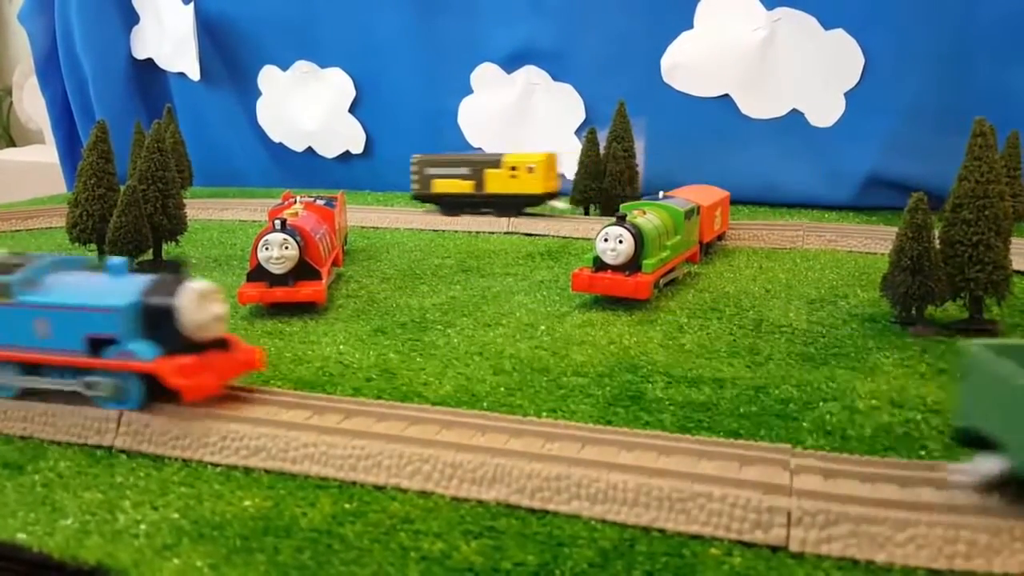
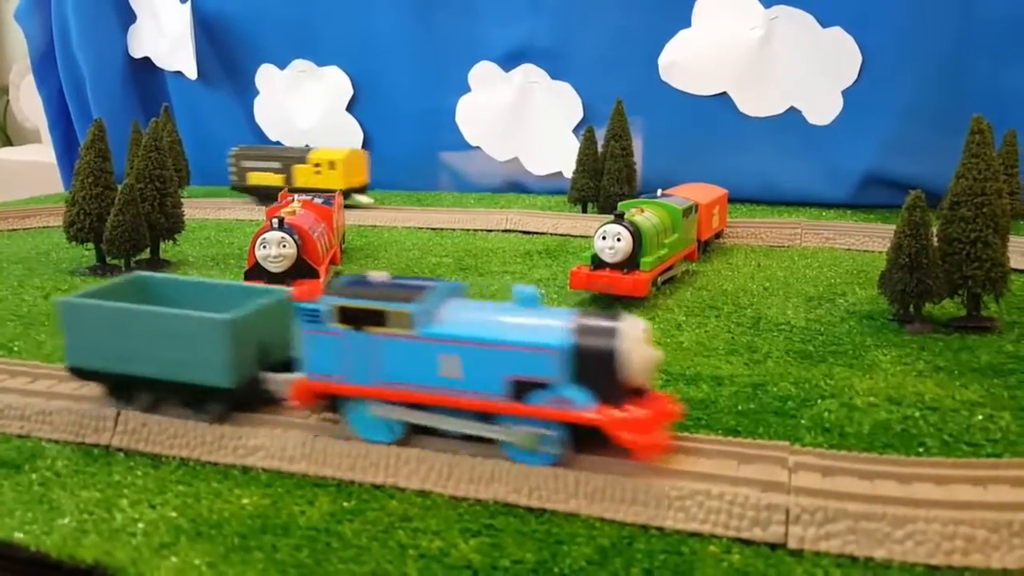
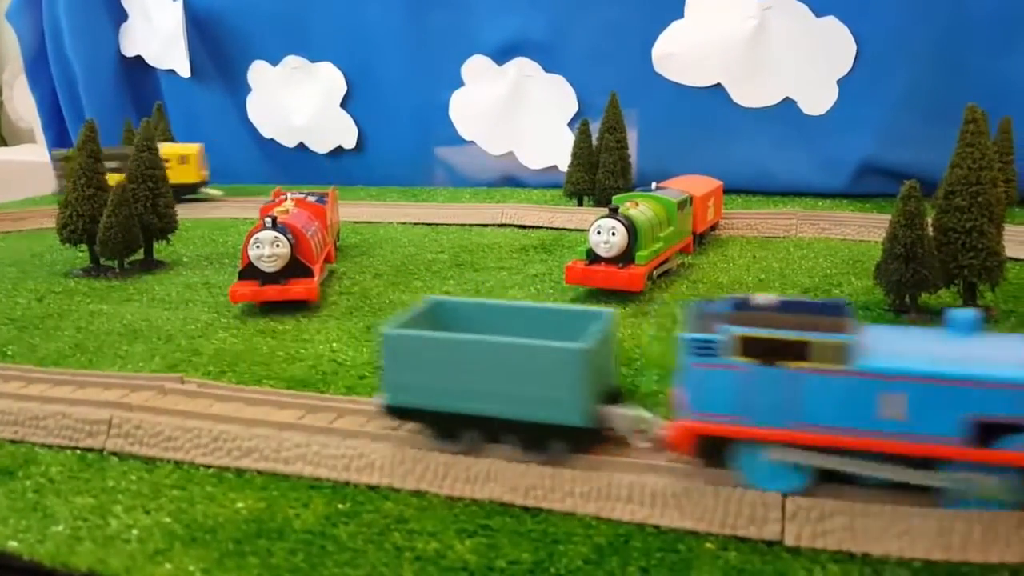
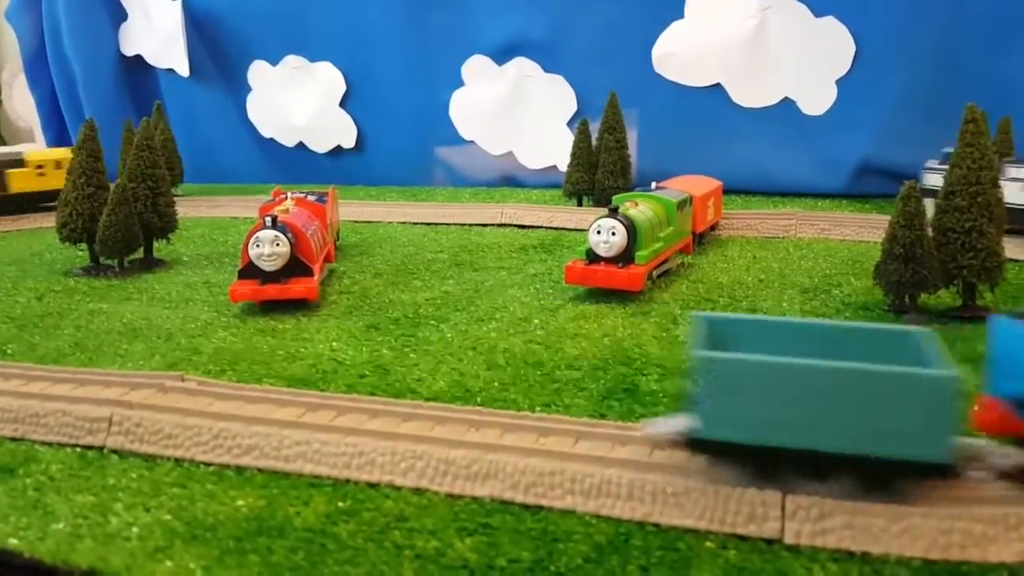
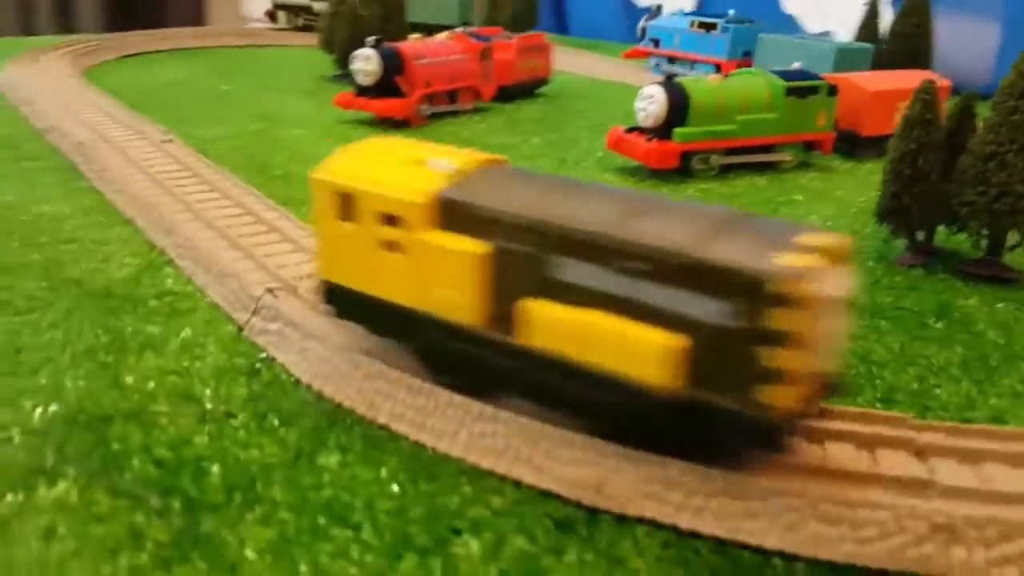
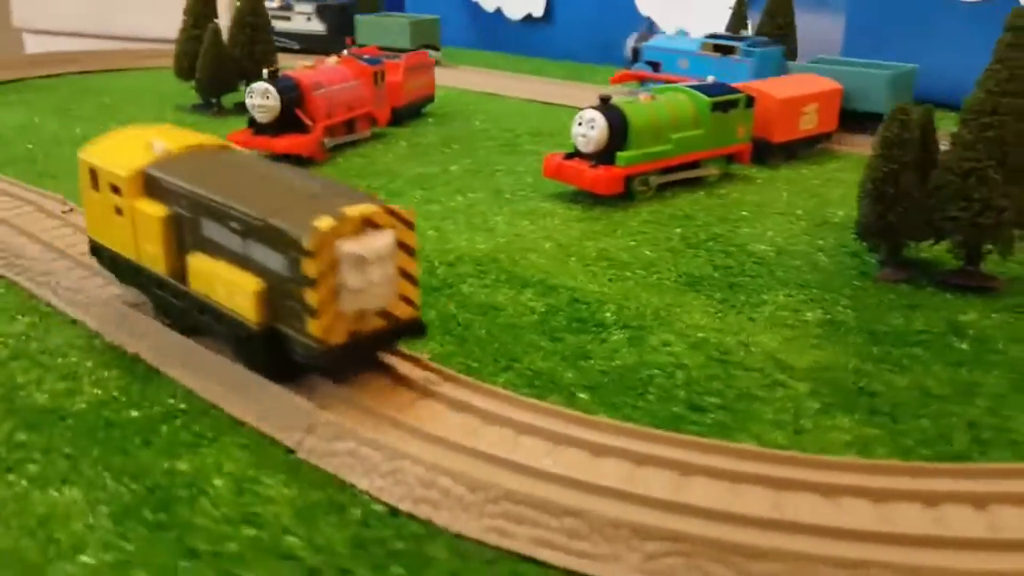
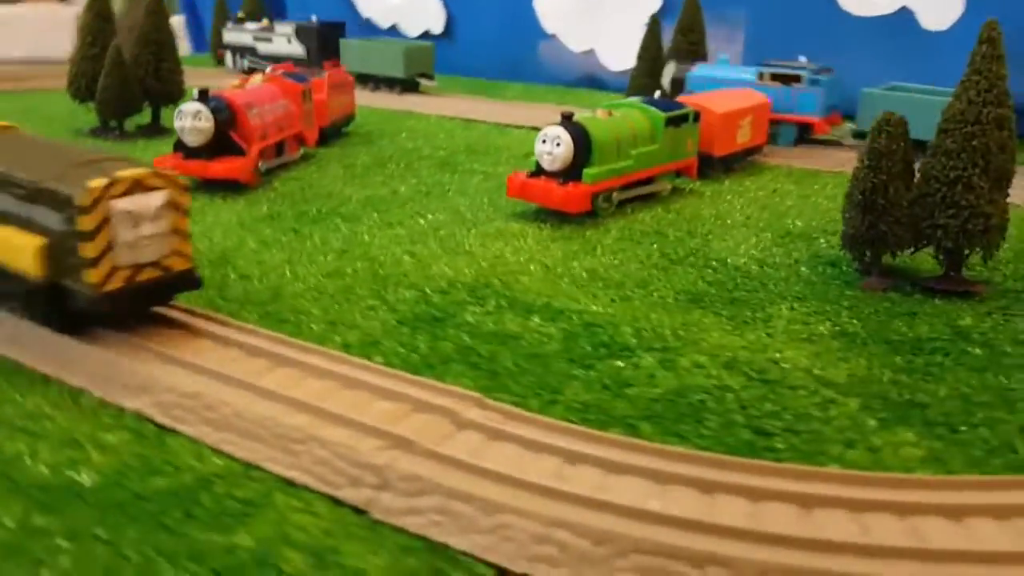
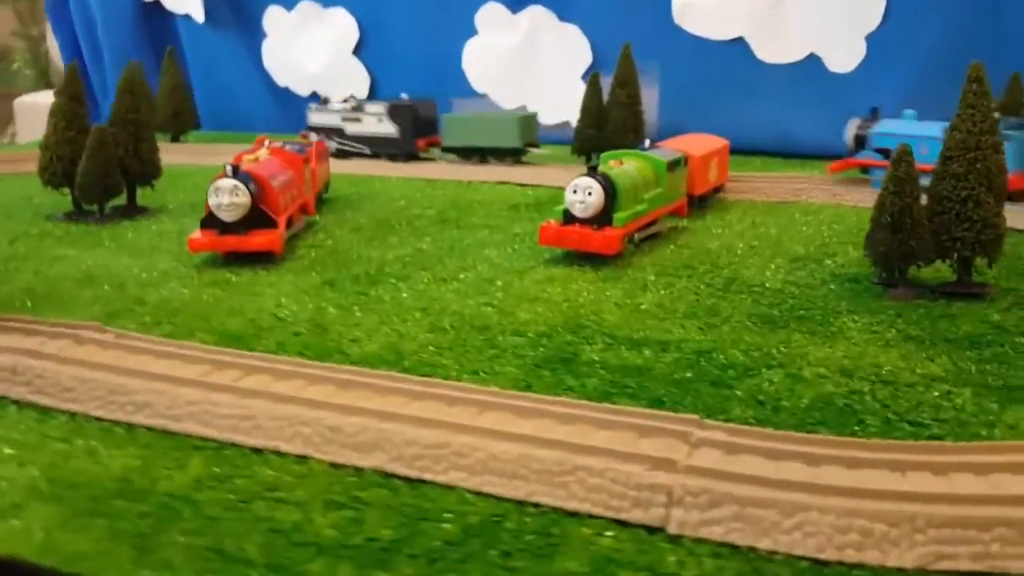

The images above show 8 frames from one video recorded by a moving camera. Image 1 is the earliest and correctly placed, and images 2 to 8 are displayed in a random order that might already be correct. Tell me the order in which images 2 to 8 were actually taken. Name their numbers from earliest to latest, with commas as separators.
2, 3, 4, 8, 7, 6, 5
